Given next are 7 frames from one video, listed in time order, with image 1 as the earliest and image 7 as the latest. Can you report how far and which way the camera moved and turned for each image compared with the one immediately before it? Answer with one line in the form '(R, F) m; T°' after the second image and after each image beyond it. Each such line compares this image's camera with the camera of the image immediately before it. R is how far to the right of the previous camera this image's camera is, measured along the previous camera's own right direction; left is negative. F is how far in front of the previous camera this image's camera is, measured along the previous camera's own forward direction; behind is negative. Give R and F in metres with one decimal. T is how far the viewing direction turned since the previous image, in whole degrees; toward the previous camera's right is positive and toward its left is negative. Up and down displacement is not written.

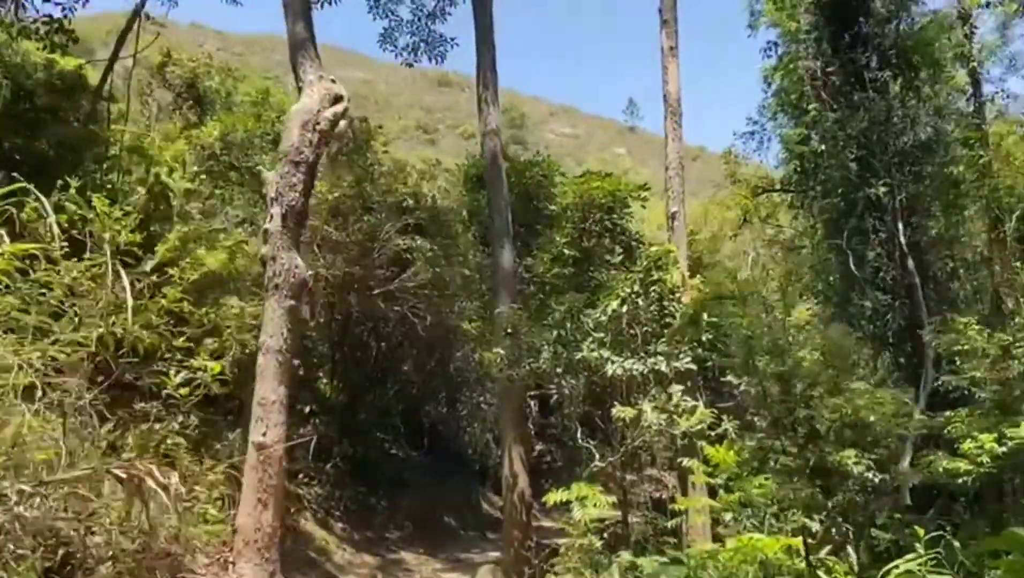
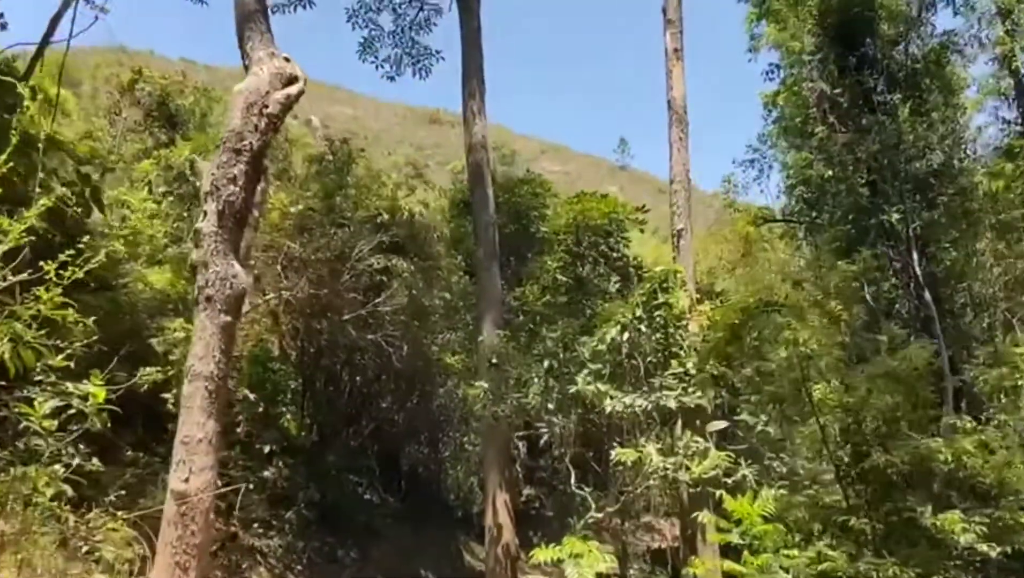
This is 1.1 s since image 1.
(0.0, +0.8) m; +1°
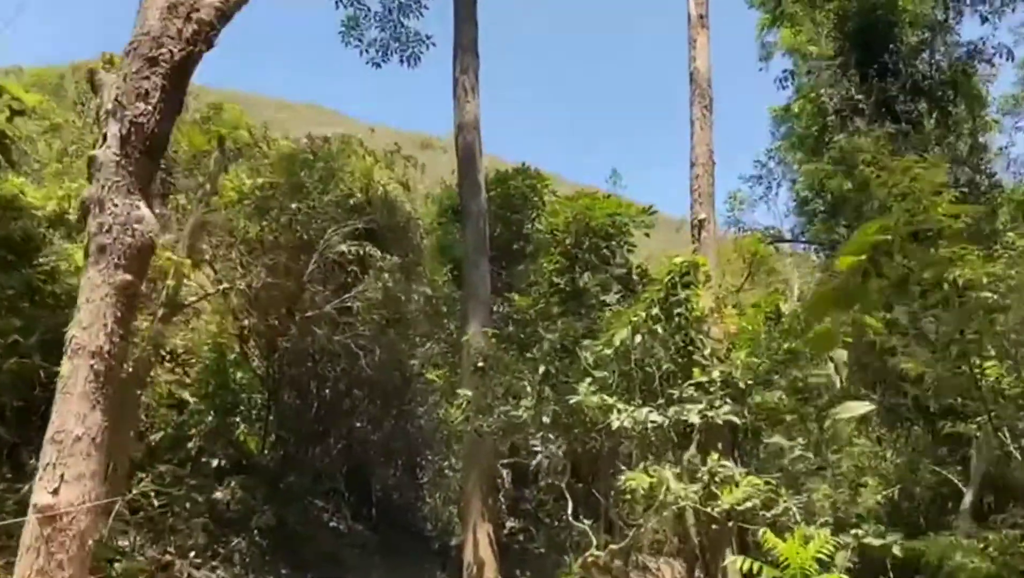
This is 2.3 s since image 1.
(0.0, +0.9) m; +1°
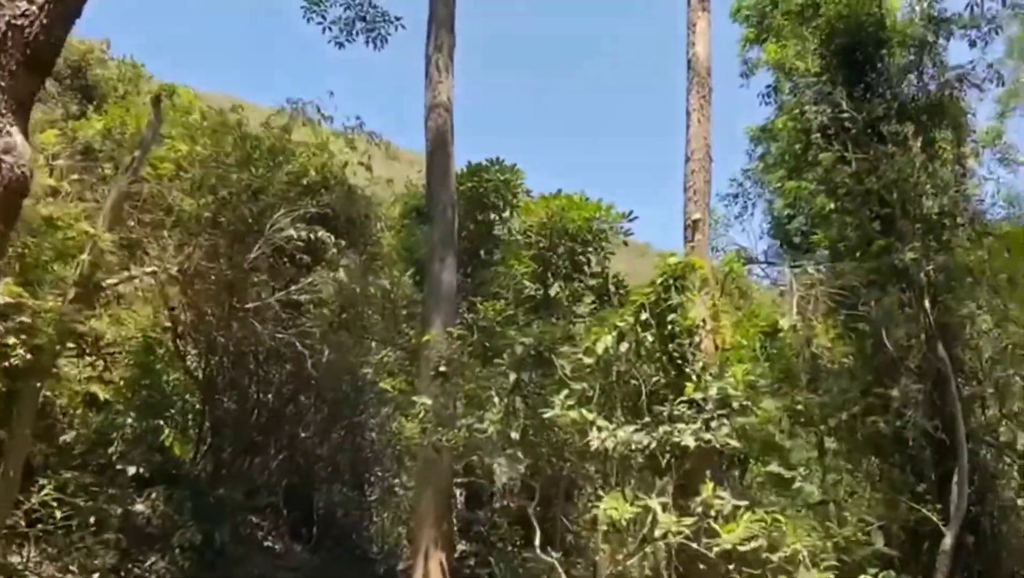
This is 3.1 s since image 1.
(-0.1, +0.6) m; +3°
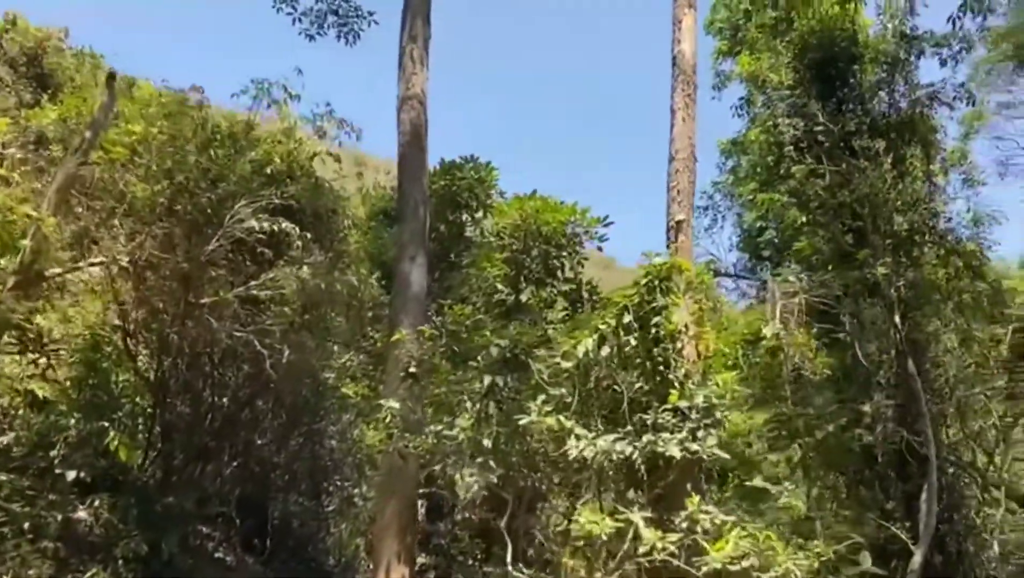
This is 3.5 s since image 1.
(-0.1, +0.2) m; +3°
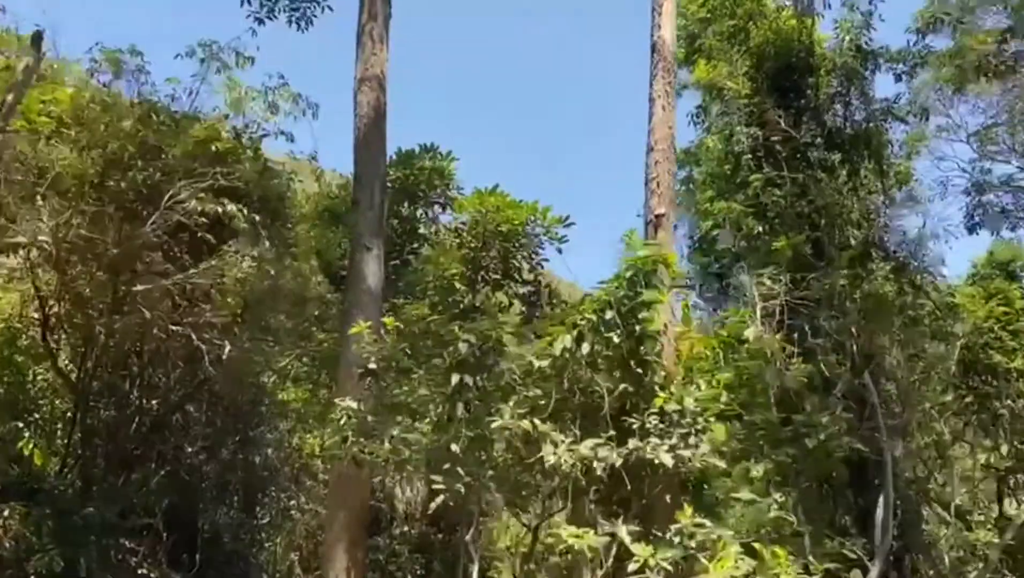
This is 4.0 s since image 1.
(-0.1, +0.3) m; +4°
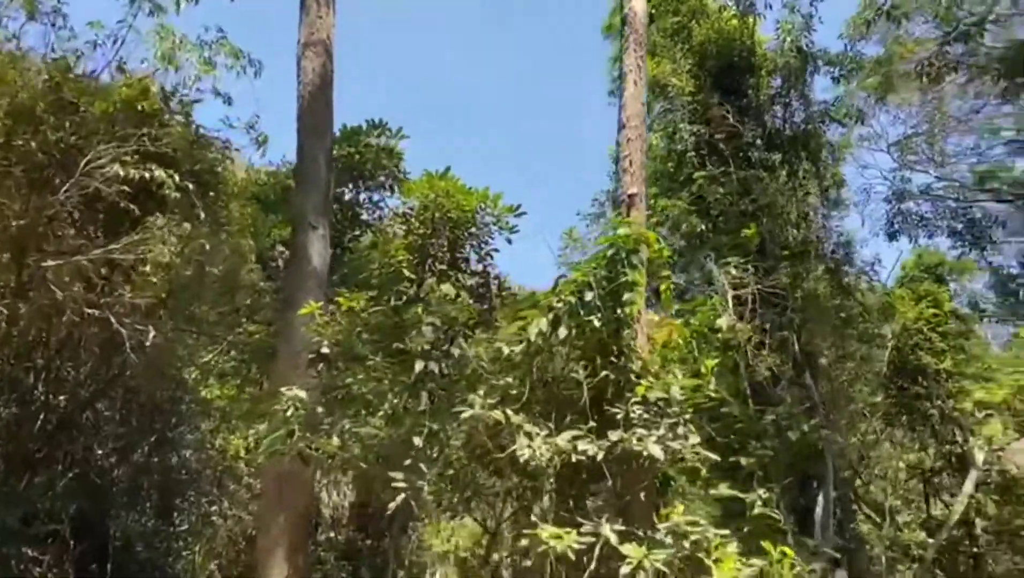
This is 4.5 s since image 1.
(-0.2, +0.3) m; +5°
